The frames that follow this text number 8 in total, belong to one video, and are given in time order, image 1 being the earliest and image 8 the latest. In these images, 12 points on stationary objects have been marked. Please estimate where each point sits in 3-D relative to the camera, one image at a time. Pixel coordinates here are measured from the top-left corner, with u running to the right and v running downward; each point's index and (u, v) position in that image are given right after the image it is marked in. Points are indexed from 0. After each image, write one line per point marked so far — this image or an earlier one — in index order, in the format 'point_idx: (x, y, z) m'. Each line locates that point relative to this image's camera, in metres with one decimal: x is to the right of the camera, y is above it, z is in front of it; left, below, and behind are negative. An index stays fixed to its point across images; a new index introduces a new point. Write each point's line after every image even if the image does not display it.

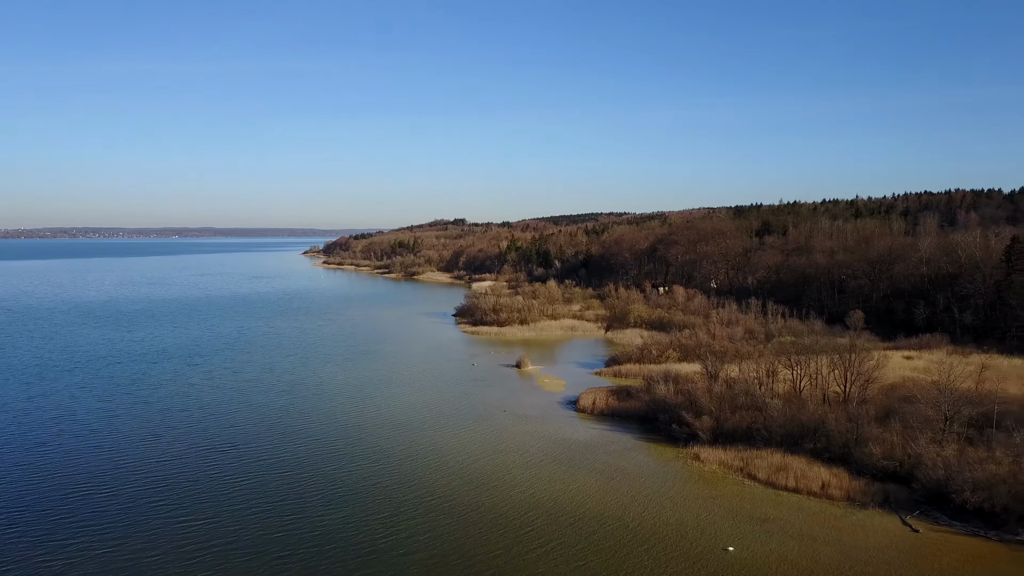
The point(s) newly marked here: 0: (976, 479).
0: (+10.4, -4.3, +18.0) m
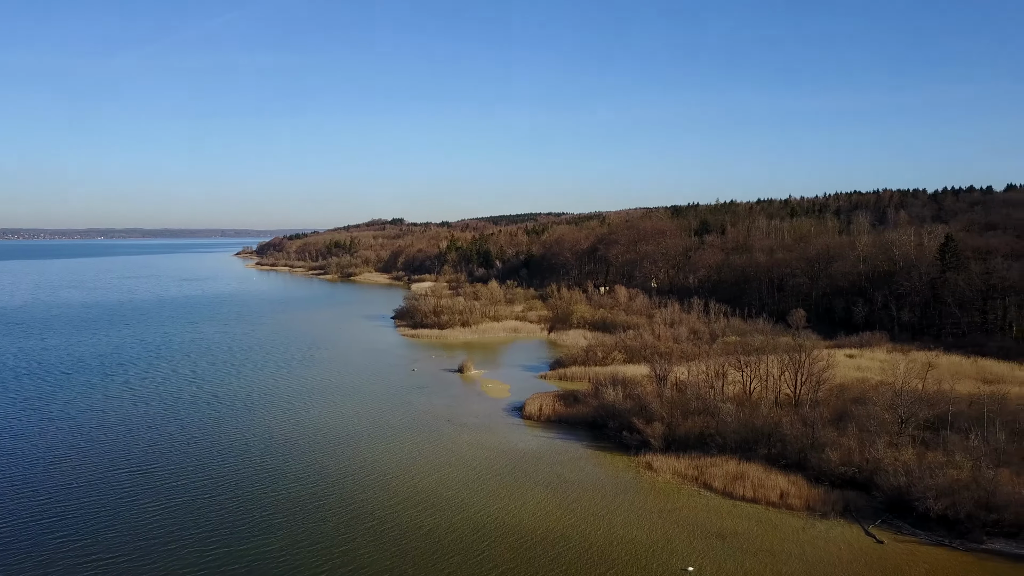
0: (+9.2, -4.3, +17.4) m
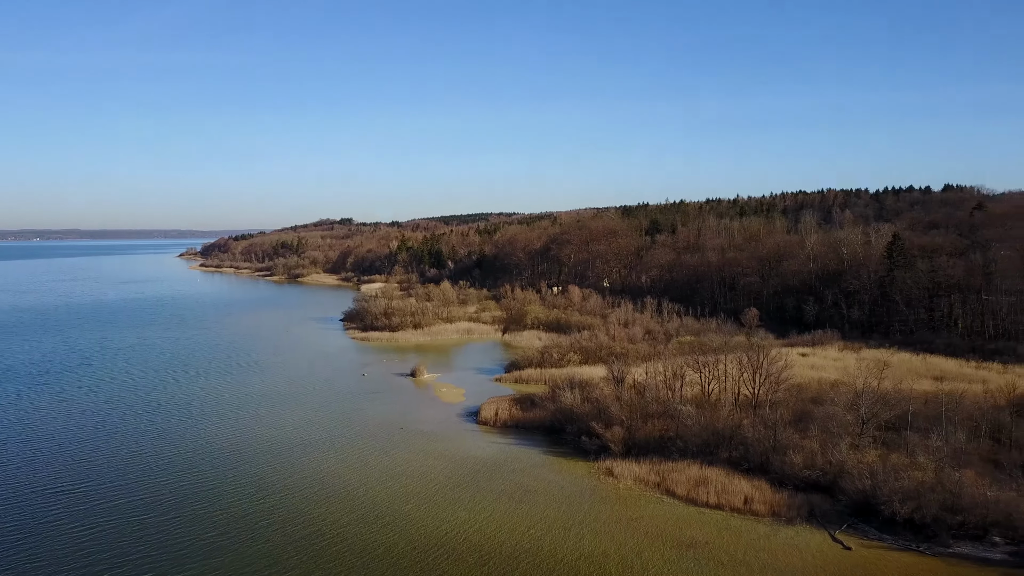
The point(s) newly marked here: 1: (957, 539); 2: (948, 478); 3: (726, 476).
0: (+8.3, -4.3, +17.1) m
1: (+9.0, -5.1, +16.3) m
2: (+9.4, -4.1, +17.3) m
3: (+5.3, -4.6, +19.9) m
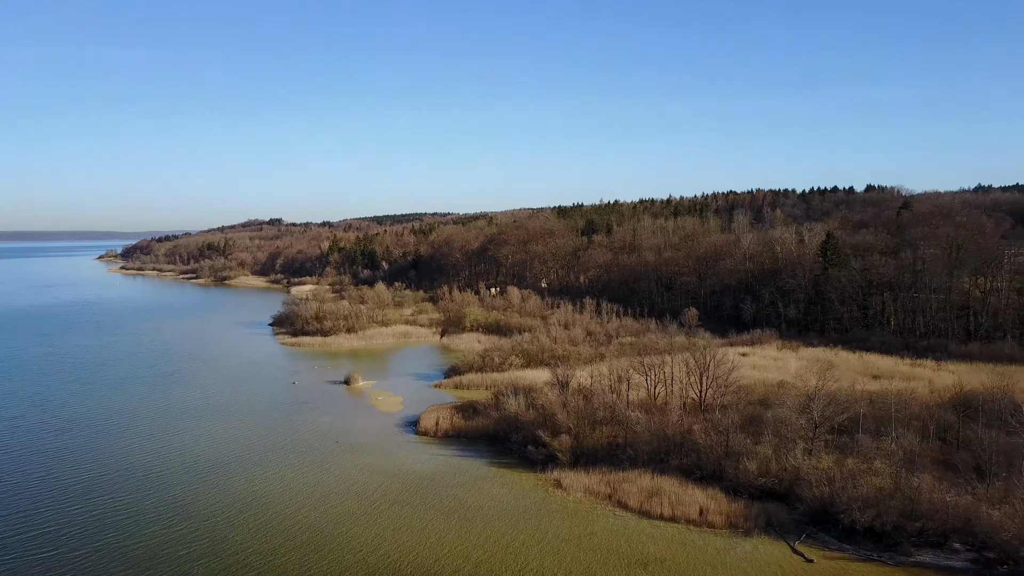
0: (+7.2, -4.3, +16.5) m
1: (+8.0, -5.1, +15.8) m
2: (+8.3, -4.1, +16.9) m
3: (+4.0, -4.7, +19.1) m
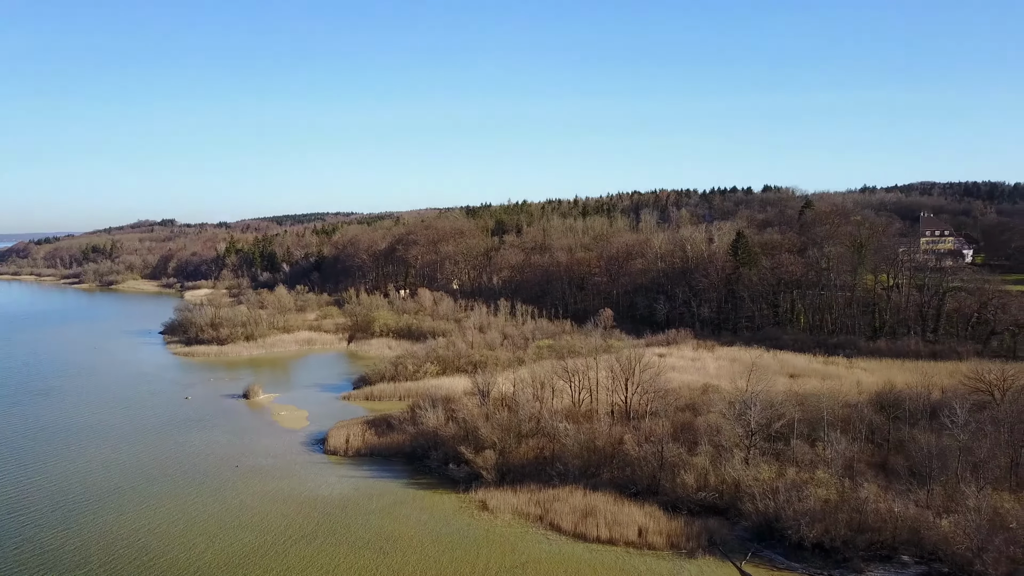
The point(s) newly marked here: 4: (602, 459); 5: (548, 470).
0: (+5.8, -4.3, +15.7) m
1: (+6.6, -5.1, +15.0) m
2: (+6.8, -4.1, +16.1) m
3: (+2.3, -4.8, +17.8) m
4: (+2.2, -4.2, +19.8) m
5: (+0.9, -4.5, +19.8) m
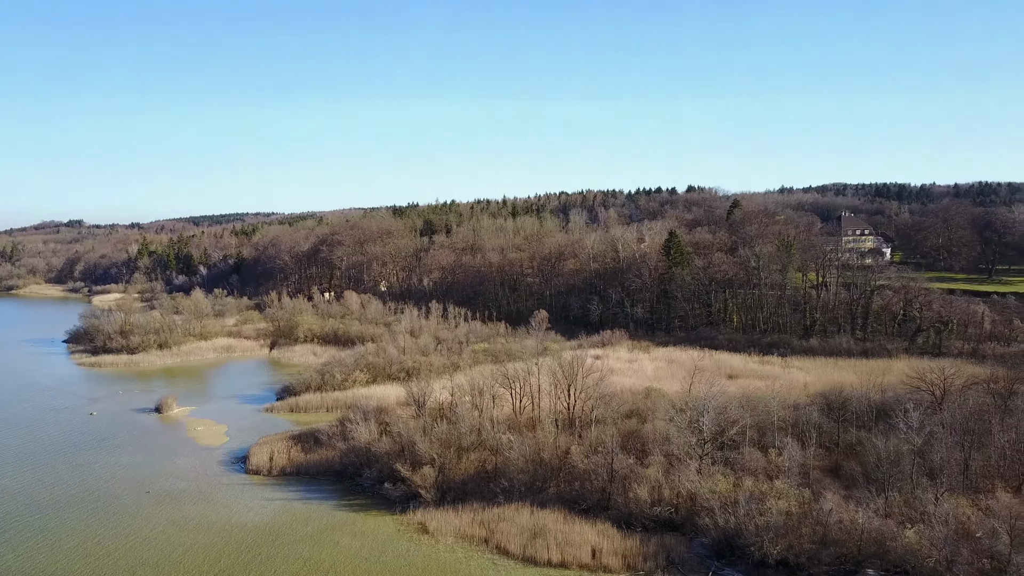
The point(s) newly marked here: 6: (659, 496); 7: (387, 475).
0: (+4.8, -4.4, +14.8) m
1: (+5.7, -5.1, +14.3) m
2: (+5.7, -4.2, +15.4) m
3: (+1.1, -4.8, +16.7) m
4: (+0.8, -4.3, +18.7) m
5: (-0.5, -4.6, +18.5) m
6: (+3.1, -4.4, +16.9) m
7: (-3.1, -4.6, +19.7) m
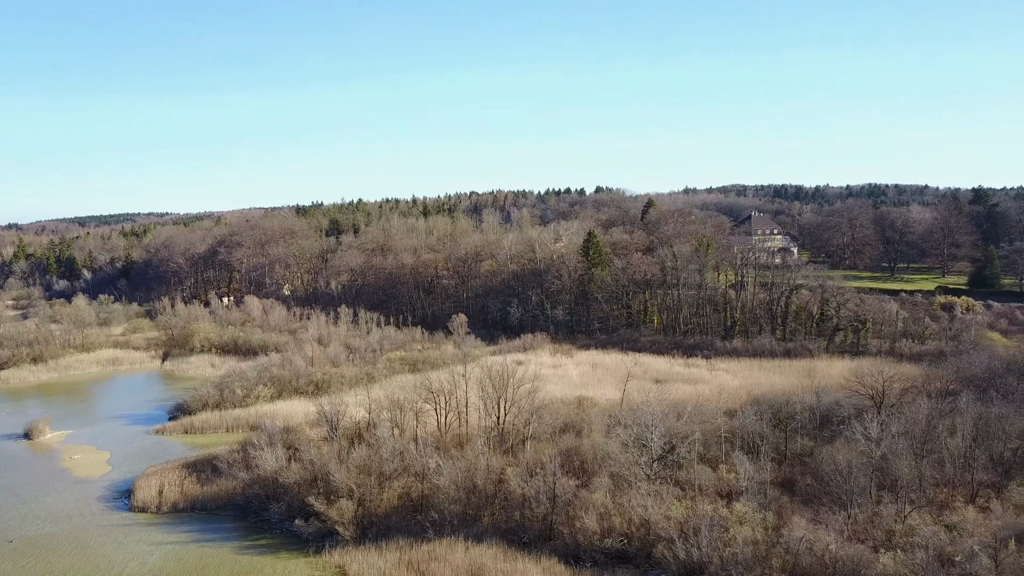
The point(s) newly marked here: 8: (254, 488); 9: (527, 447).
0: (+3.8, -4.4, +13.3) m
1: (+4.7, -5.2, +12.9) m
2: (+4.6, -4.2, +14.0) m
3: (-0.1, -4.9, +14.7) m
4: (-0.6, -4.4, +16.7) m
5: (-1.9, -4.7, +16.4) m
6: (+1.8, -4.4, +15.1) m
7: (-4.6, -4.7, +17.3) m
8: (-5.9, -4.6, +18.3) m
9: (+0.3, -3.8, +19.5) m
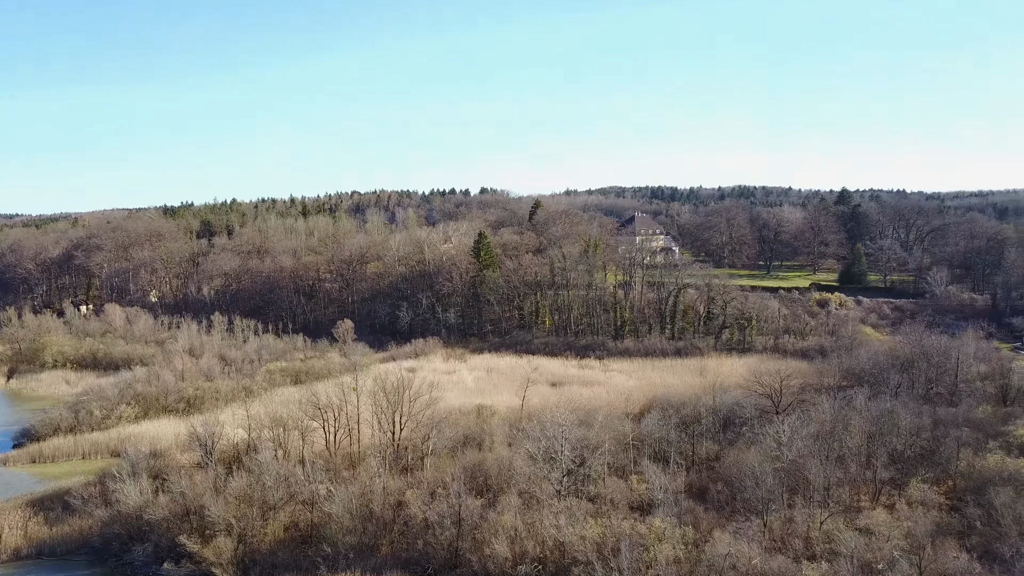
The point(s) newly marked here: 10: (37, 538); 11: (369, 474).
0: (+2.3, -4.5, +12.5) m
1: (+3.3, -5.2, +12.2) m
2: (+3.1, -4.3, +13.2) m
3: (-1.7, -5.0, +13.3) m
4: (-2.5, -4.5, +15.2) m
5: (-3.7, -4.8, +14.7) m
6: (+0.1, -4.5, +14.0) m
7: (-6.5, -4.9, +15.2) m
8: (-7.9, -4.8, +16.0) m
9: (-2.0, -3.9, +18.1) m
10: (-9.5, -5.0, +16.1) m
11: (-3.1, -4.0, +17.1) m
